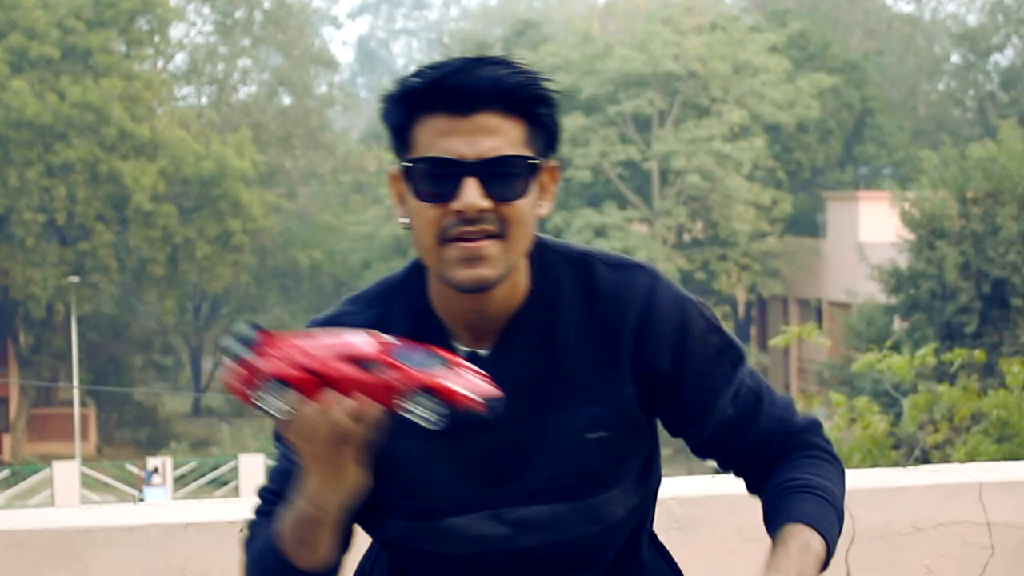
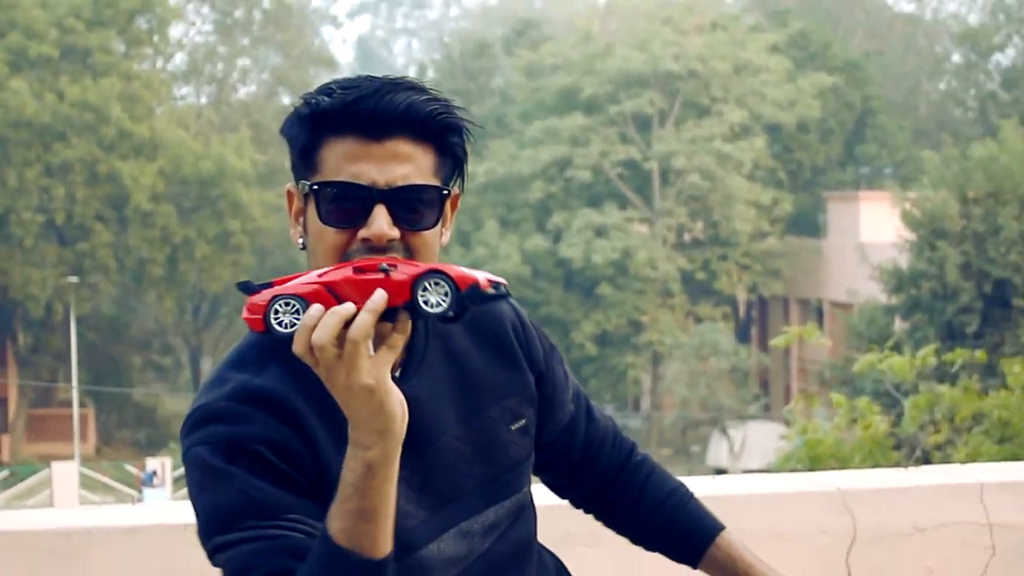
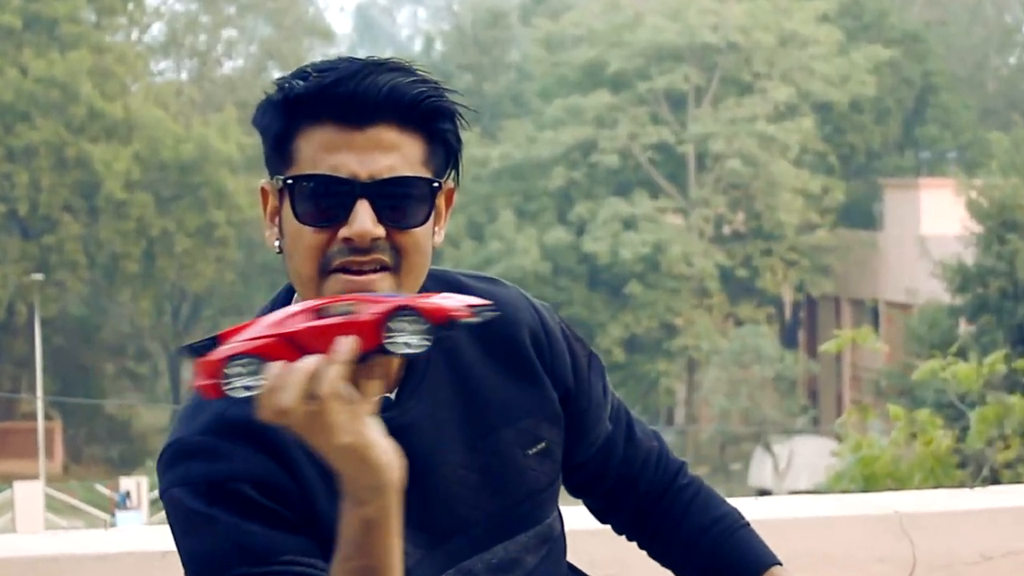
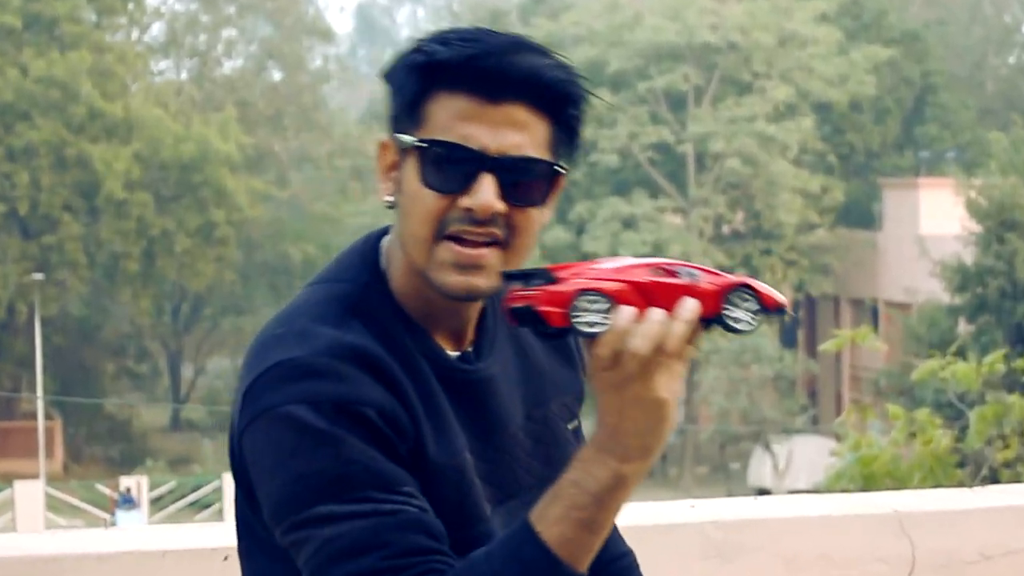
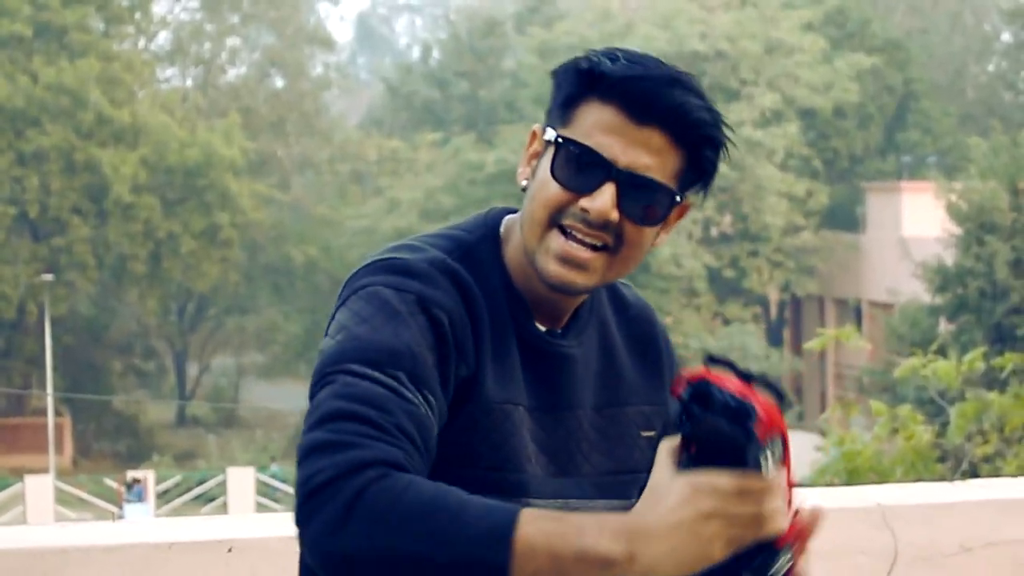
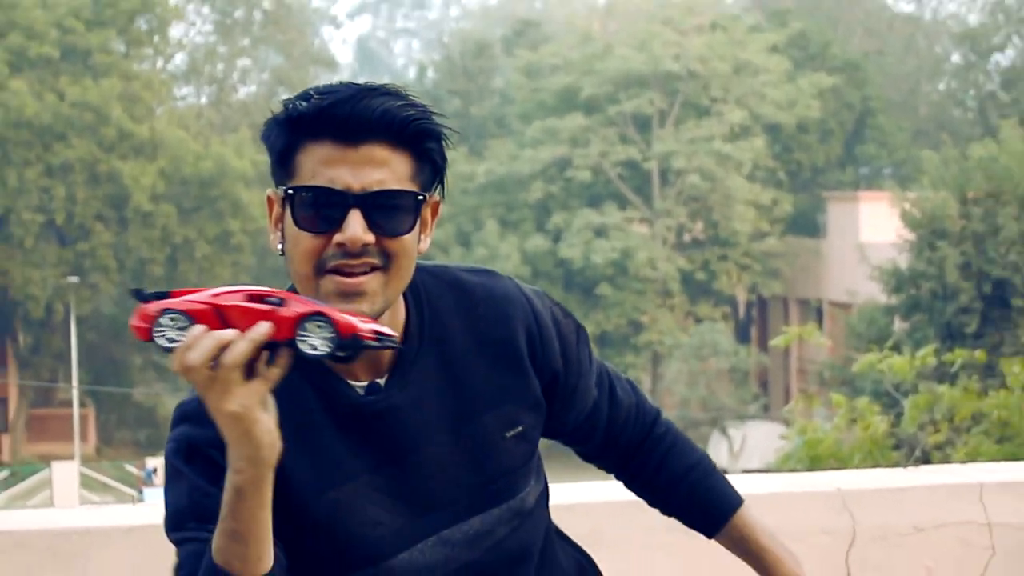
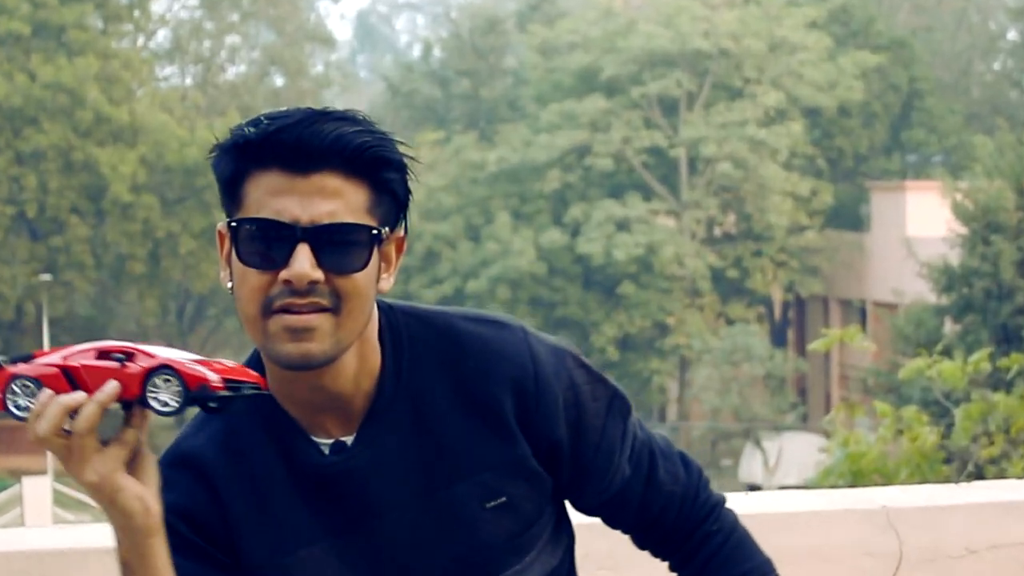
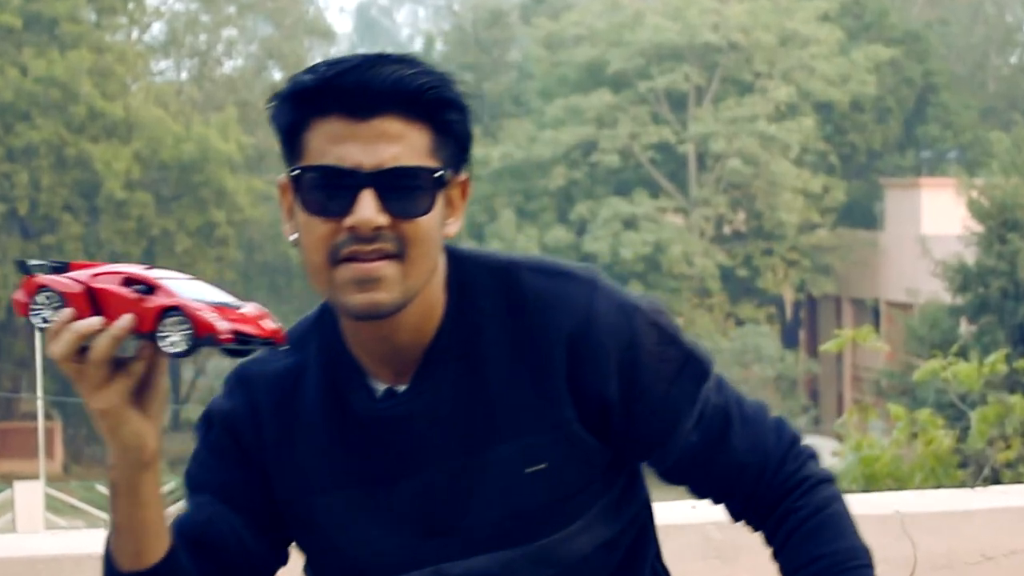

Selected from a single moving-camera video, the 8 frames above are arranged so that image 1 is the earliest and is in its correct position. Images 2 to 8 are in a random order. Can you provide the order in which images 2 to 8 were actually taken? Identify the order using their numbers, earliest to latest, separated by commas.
8, 7, 6, 3, 2, 4, 5
